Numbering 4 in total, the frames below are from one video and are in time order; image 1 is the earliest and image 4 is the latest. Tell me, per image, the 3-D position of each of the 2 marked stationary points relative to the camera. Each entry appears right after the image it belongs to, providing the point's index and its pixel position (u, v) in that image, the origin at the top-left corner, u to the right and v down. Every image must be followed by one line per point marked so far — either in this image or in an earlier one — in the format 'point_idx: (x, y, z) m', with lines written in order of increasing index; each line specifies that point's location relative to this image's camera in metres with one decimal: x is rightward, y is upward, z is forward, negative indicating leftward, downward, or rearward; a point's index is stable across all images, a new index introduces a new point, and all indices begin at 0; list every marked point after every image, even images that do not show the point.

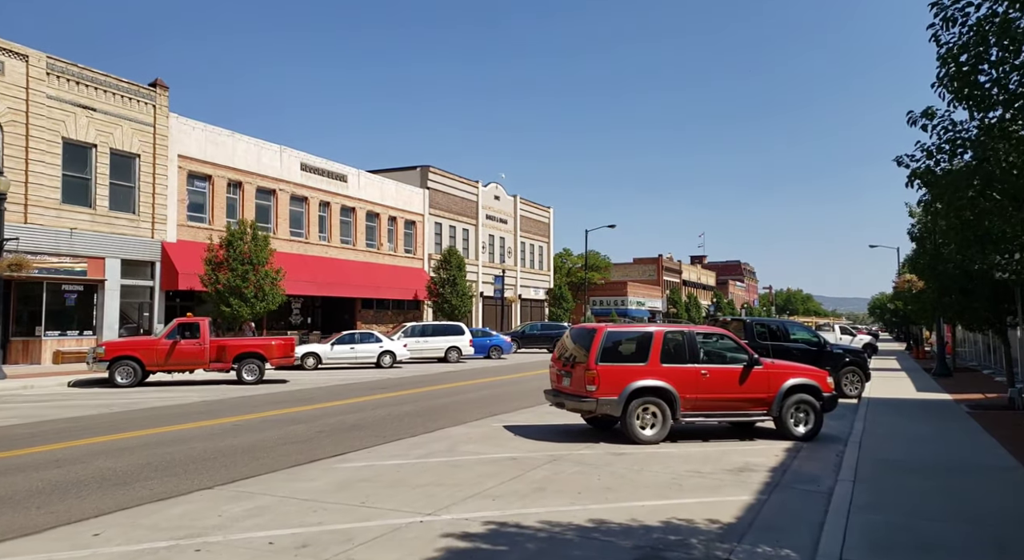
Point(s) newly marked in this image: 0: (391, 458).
0: (-1.5, -2.2, +9.5) m
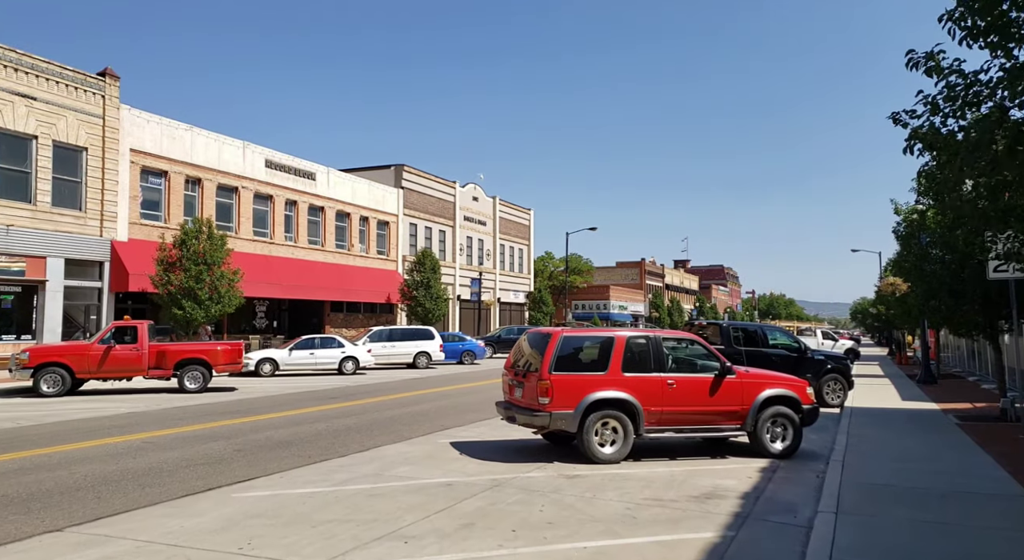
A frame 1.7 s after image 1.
0: (-2.2, -2.2, +8.2) m
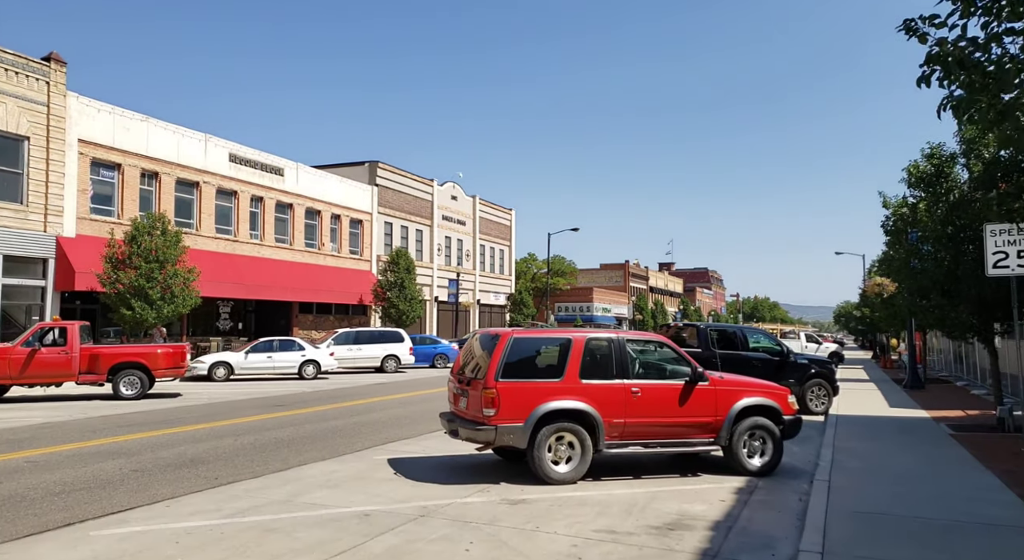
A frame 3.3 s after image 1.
0: (-2.9, -2.1, +6.8) m
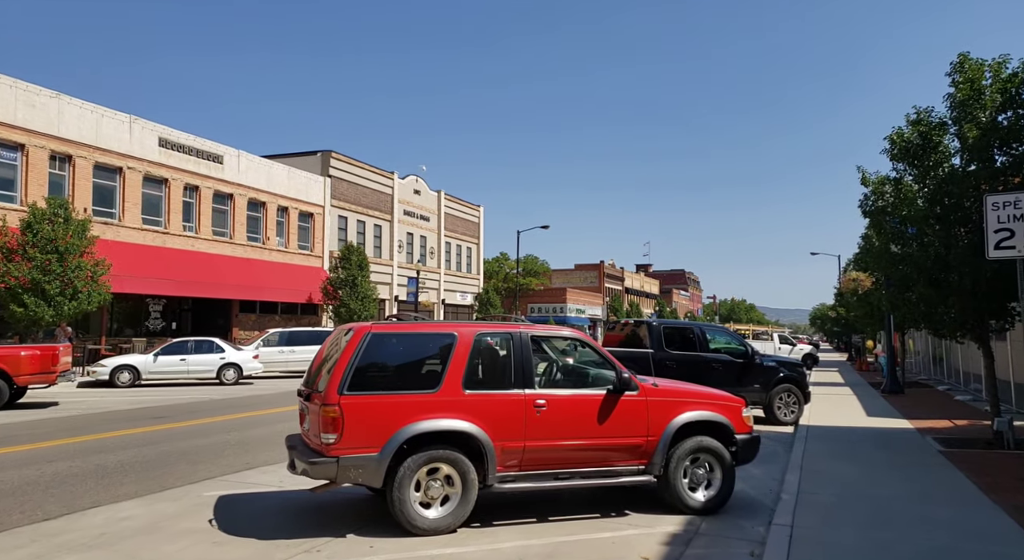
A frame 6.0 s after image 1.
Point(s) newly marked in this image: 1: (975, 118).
0: (-4.1, -1.9, +4.3) m
1: (+7.1, +2.5, +11.6) m
